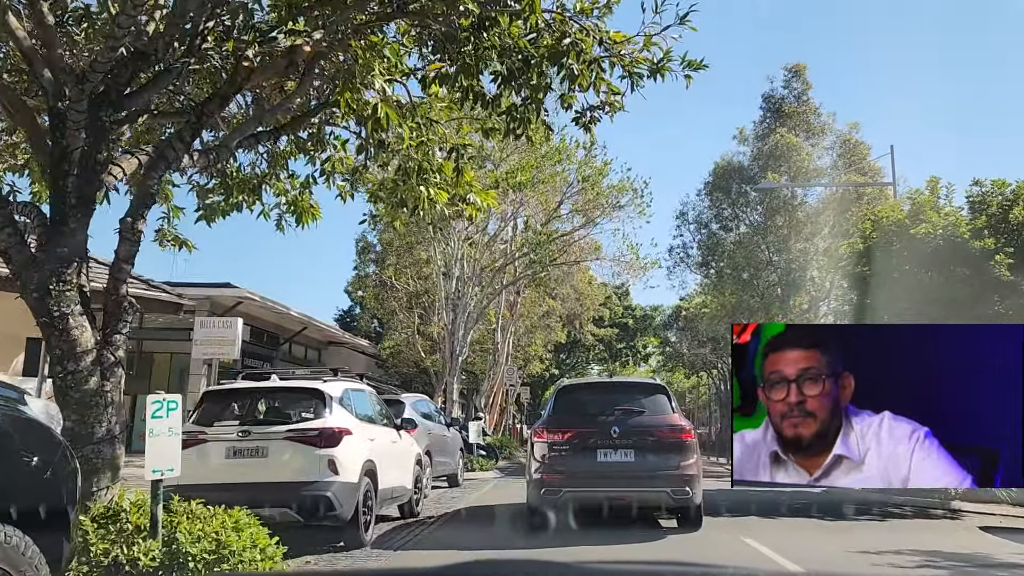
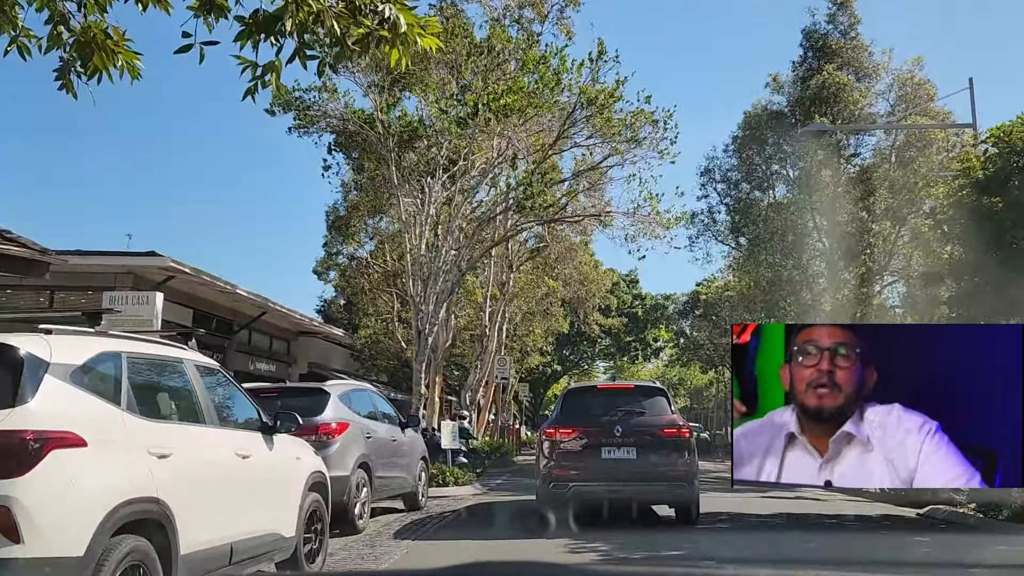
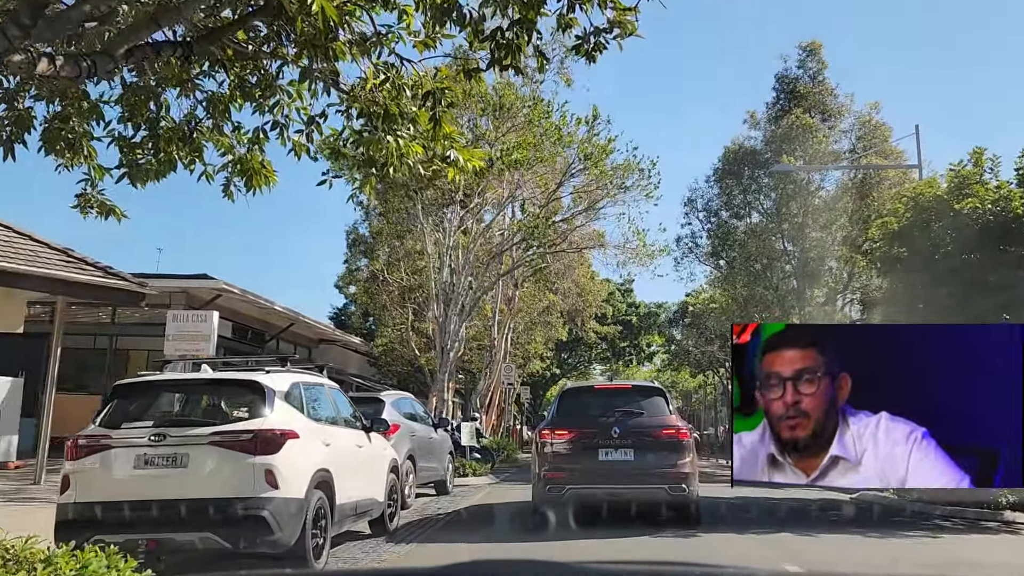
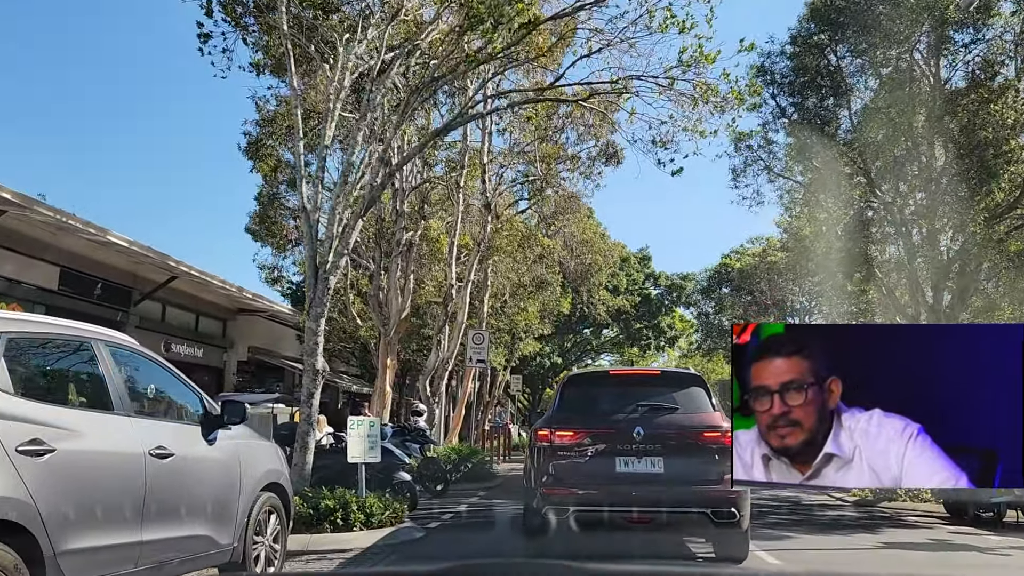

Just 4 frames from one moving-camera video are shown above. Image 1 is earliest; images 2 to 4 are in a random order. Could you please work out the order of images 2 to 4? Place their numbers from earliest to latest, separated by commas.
3, 2, 4
